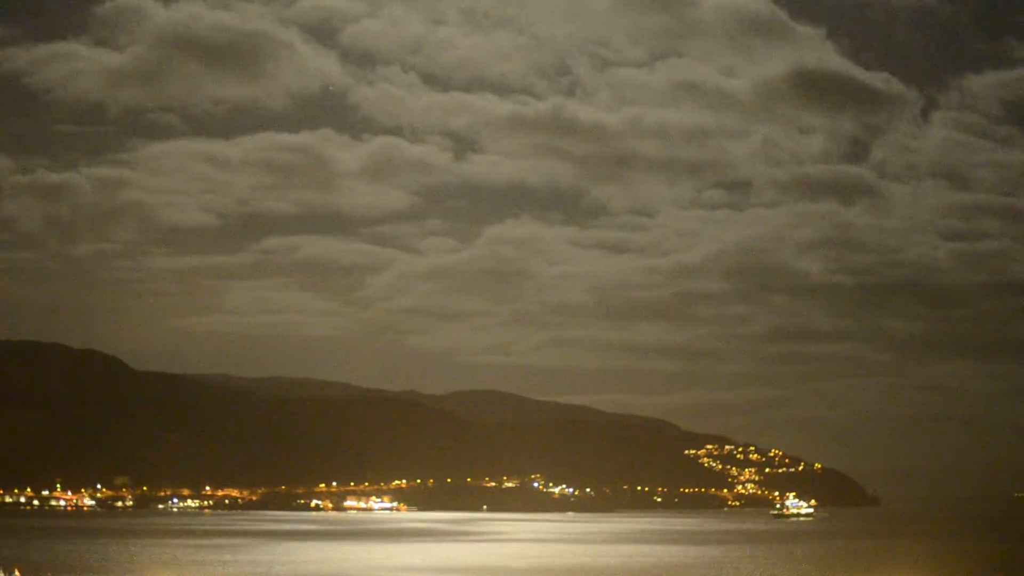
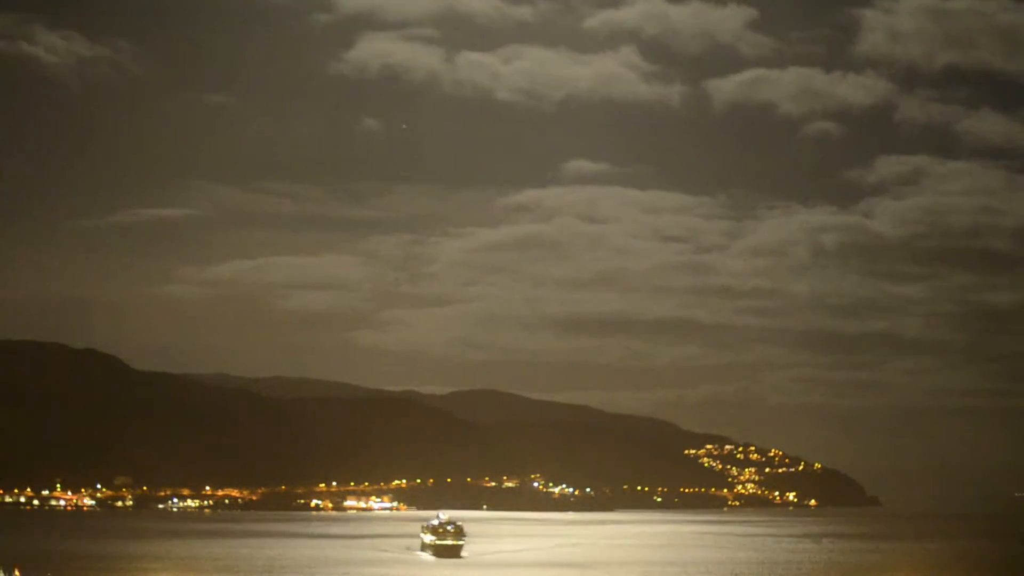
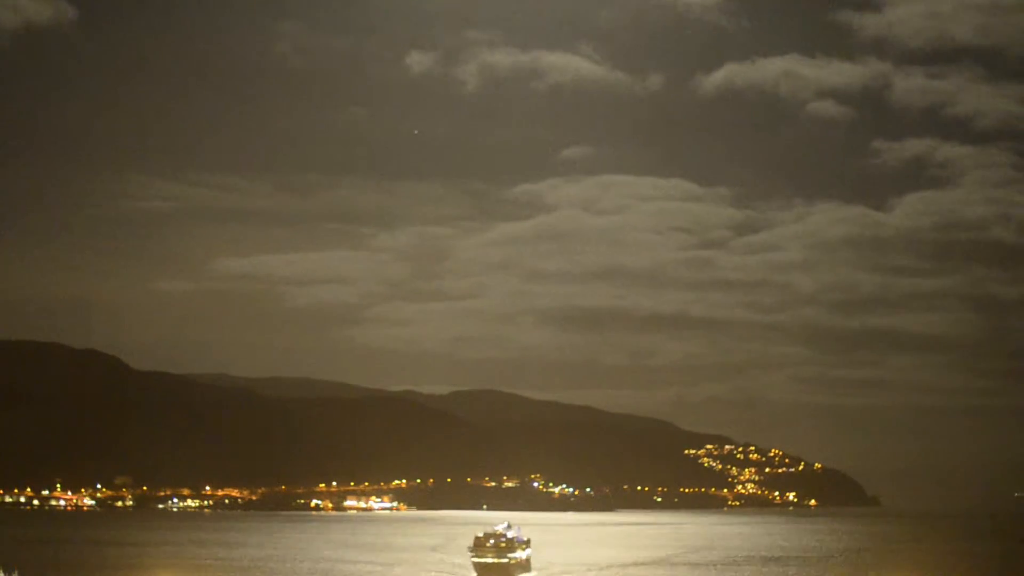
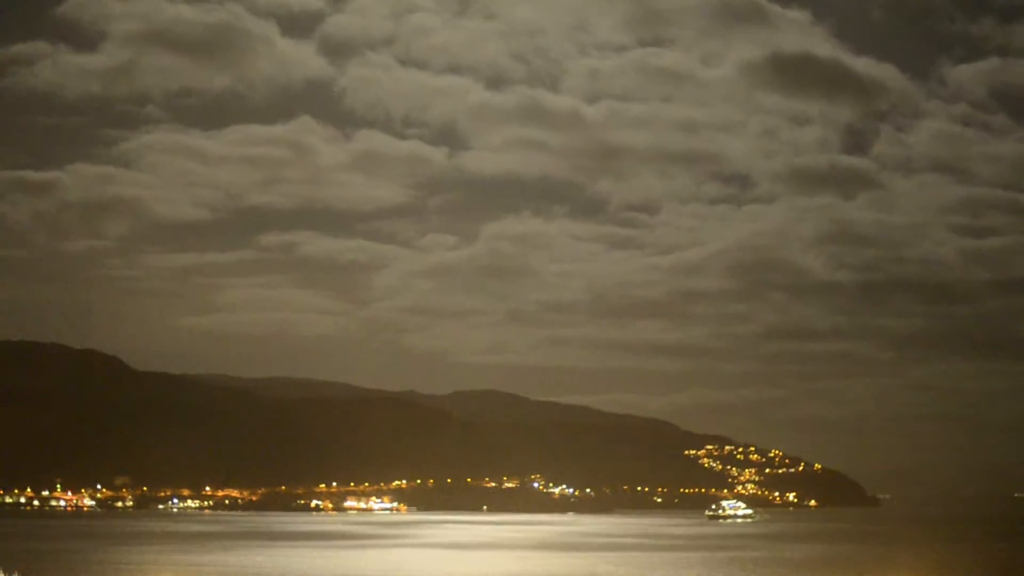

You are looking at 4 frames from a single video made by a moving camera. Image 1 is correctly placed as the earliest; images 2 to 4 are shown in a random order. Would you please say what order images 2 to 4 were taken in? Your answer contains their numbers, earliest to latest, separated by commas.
4, 2, 3
